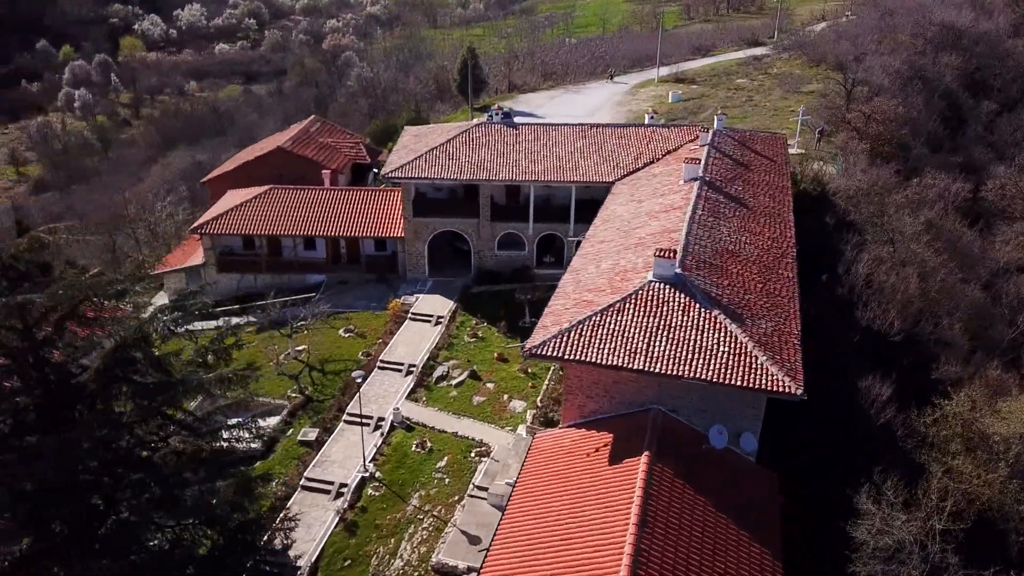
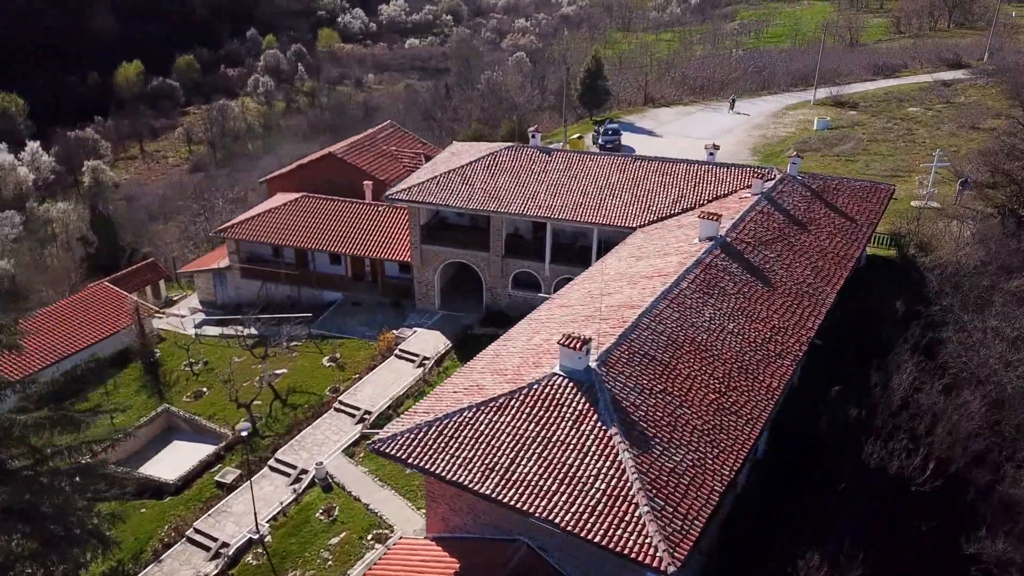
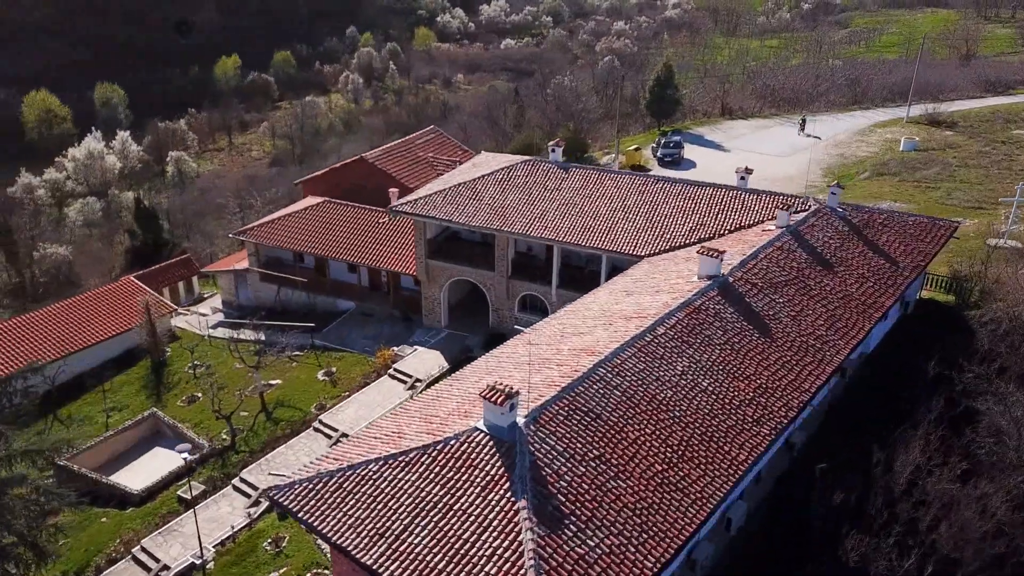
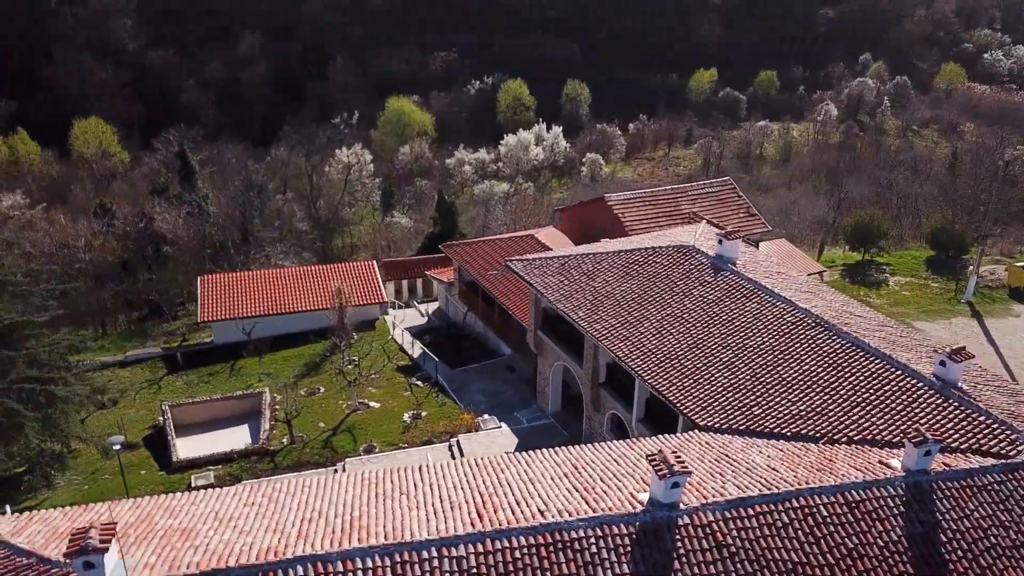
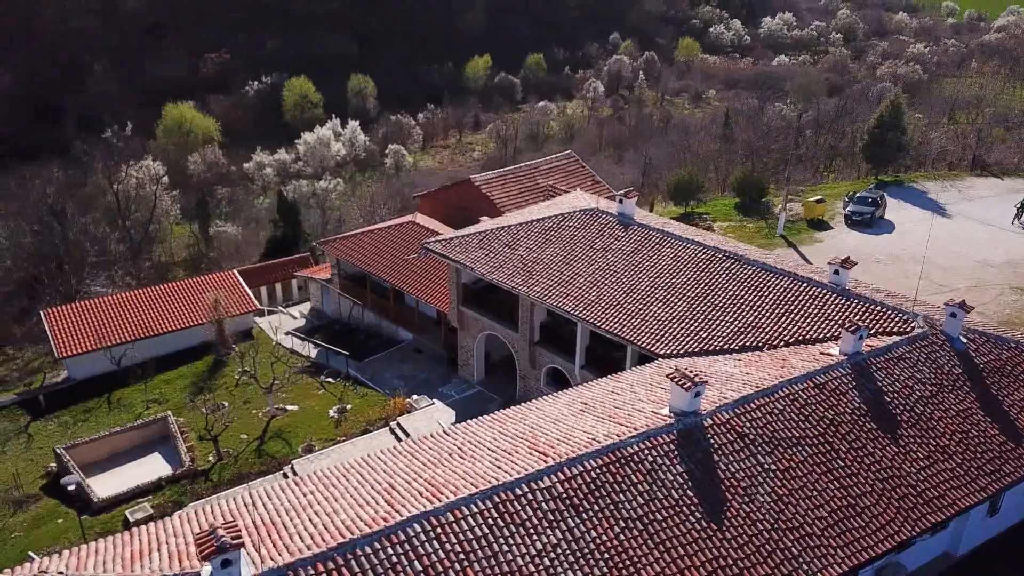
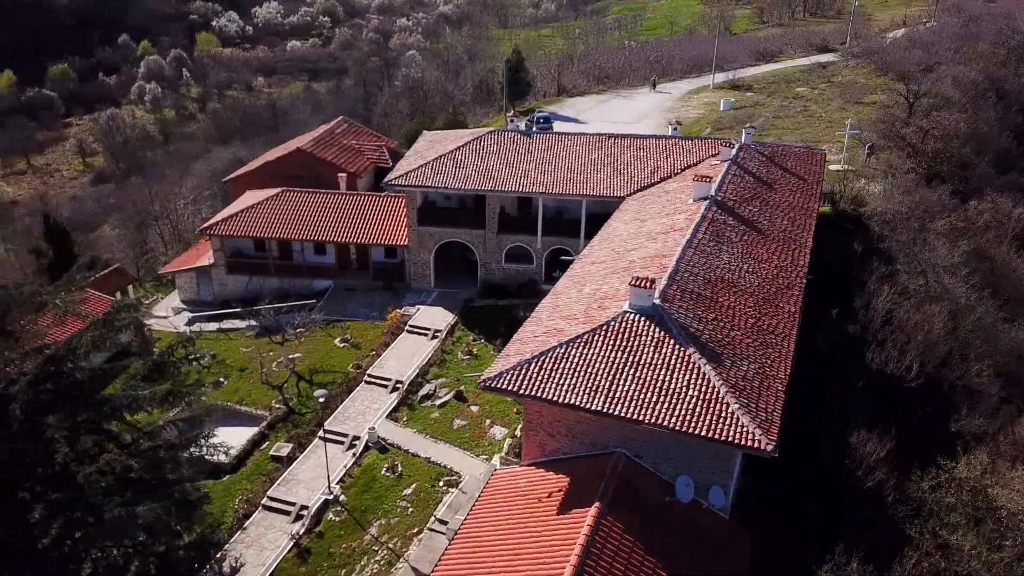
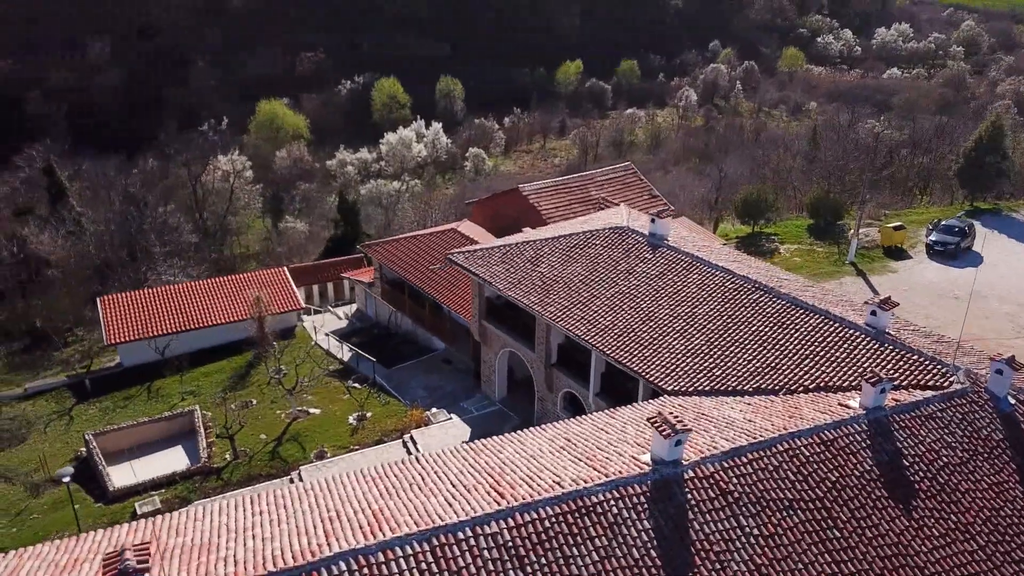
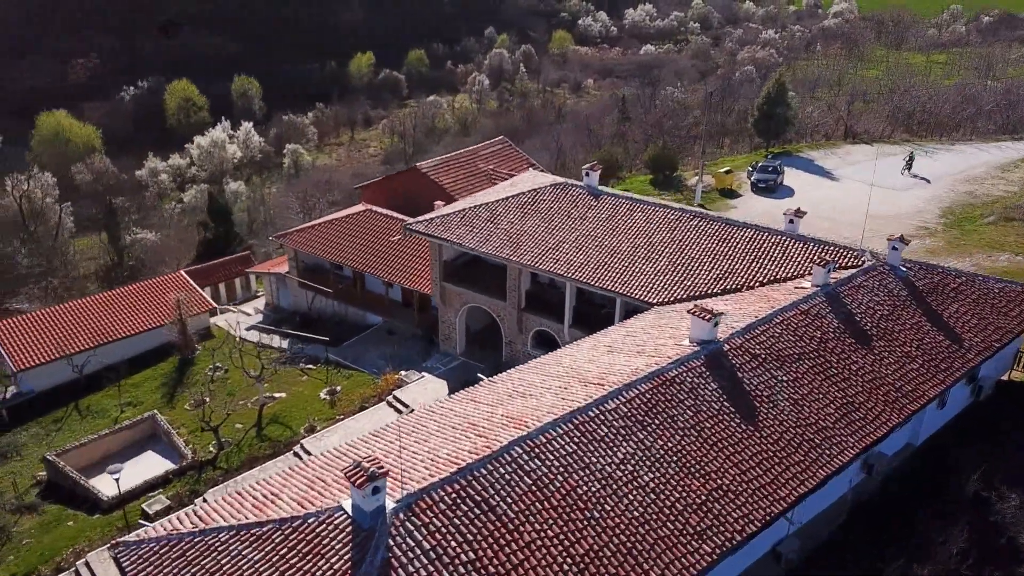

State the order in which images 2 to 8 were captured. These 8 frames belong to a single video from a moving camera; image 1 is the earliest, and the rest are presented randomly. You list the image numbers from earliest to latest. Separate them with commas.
6, 2, 3, 8, 5, 7, 4
